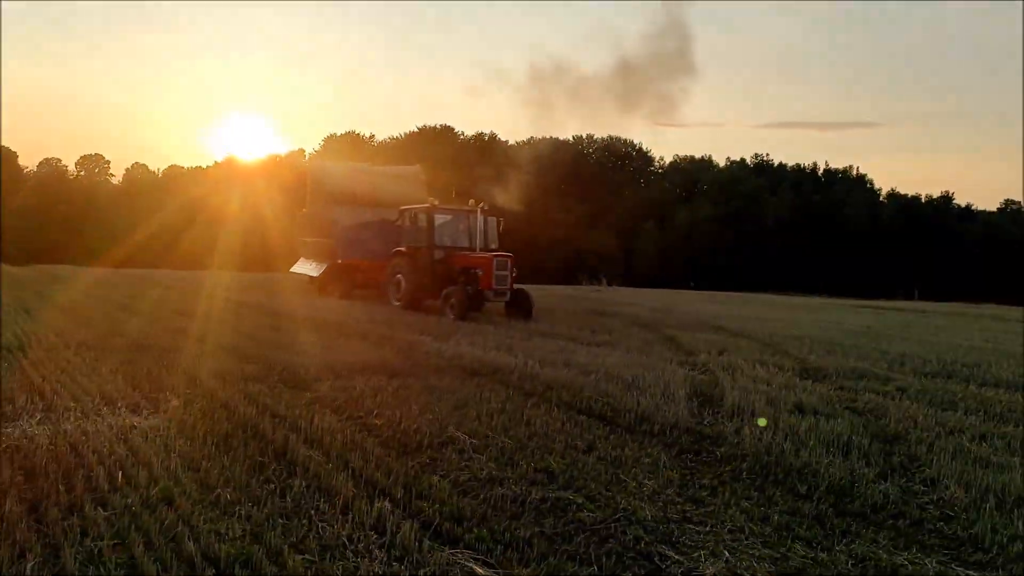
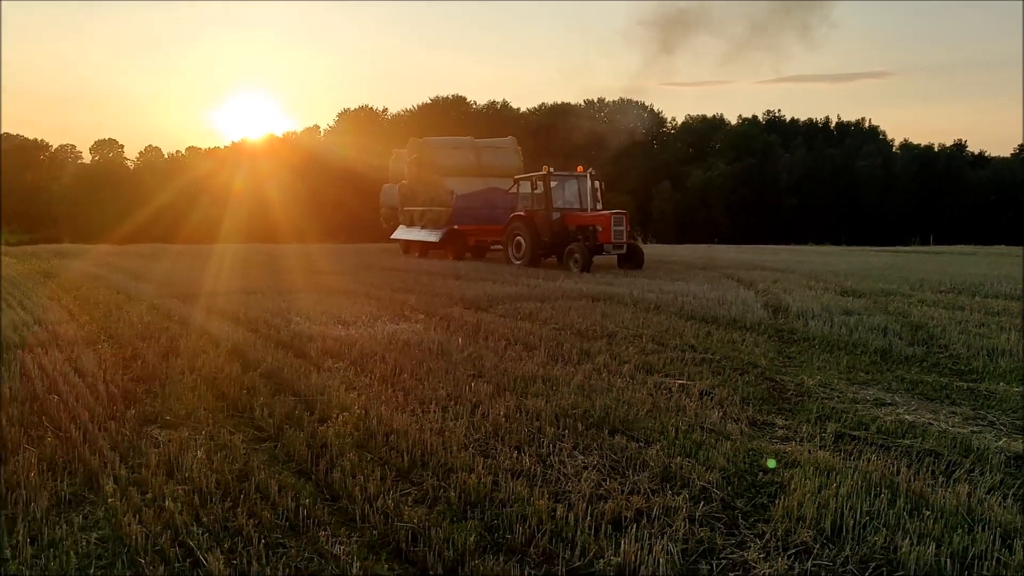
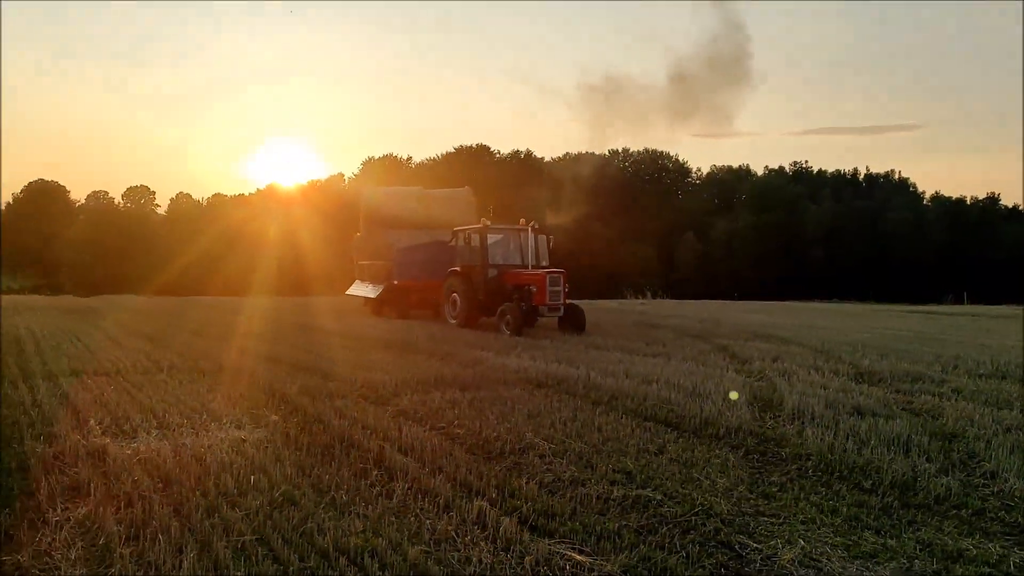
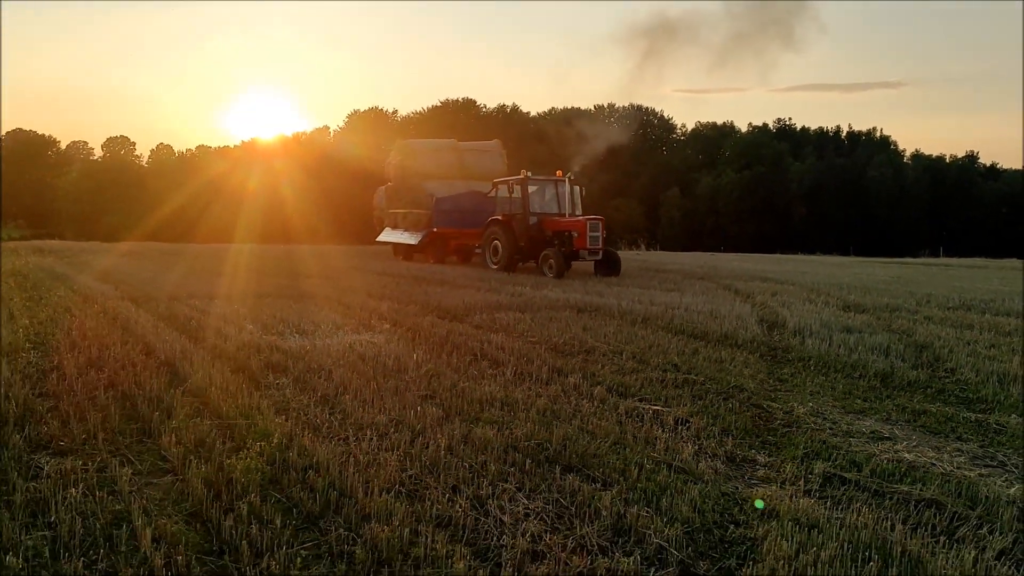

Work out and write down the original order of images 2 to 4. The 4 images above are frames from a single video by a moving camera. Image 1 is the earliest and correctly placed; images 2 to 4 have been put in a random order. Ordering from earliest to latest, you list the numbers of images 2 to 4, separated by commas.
3, 4, 2
